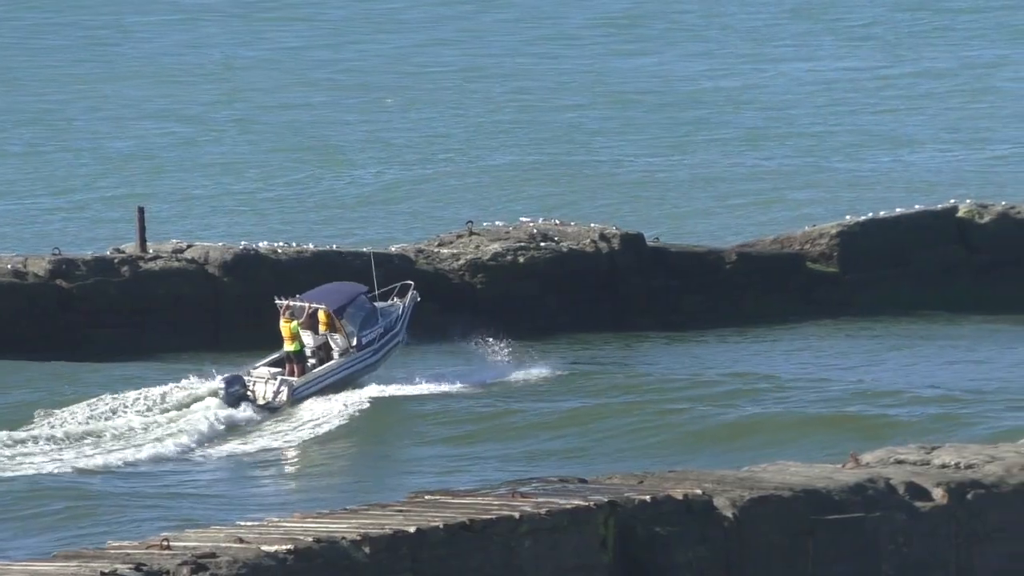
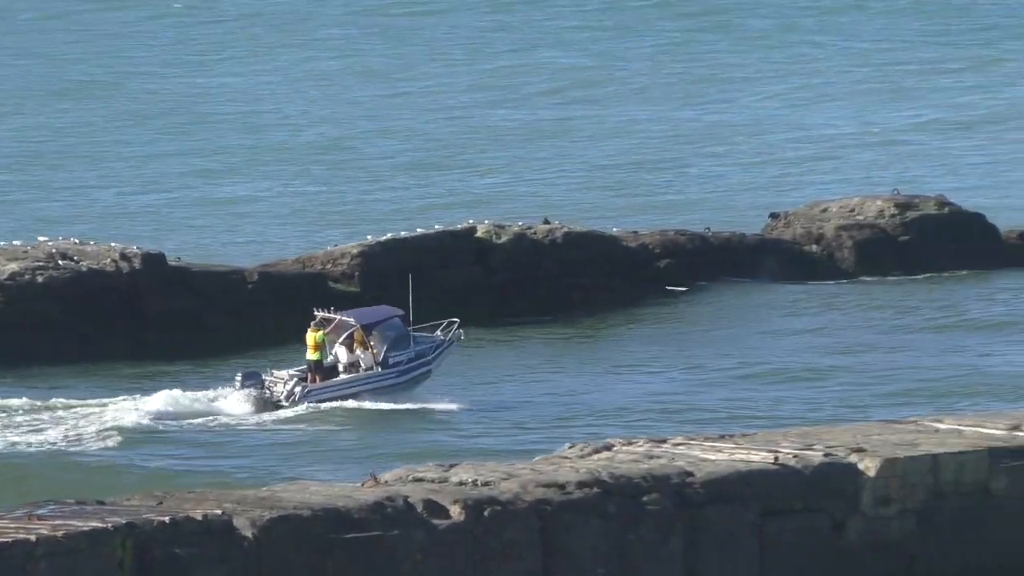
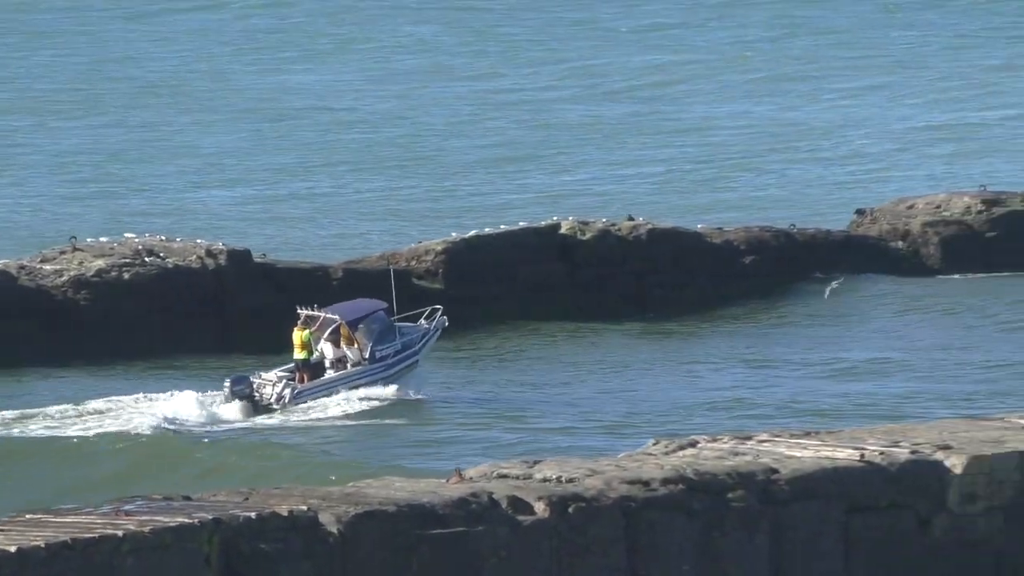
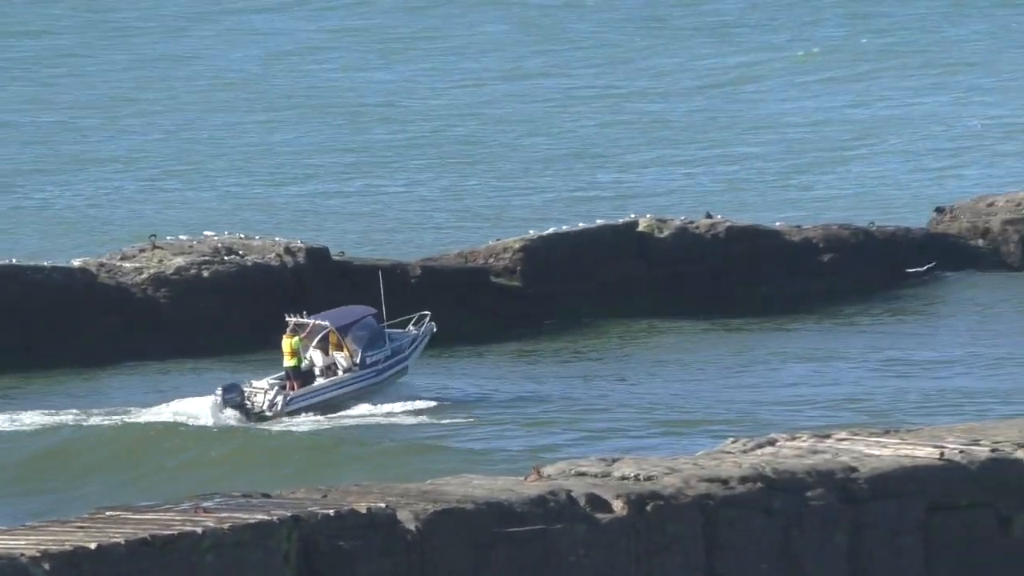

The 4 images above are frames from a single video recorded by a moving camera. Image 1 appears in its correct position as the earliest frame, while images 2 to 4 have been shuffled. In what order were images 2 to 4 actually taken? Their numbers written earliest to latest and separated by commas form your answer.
4, 3, 2
